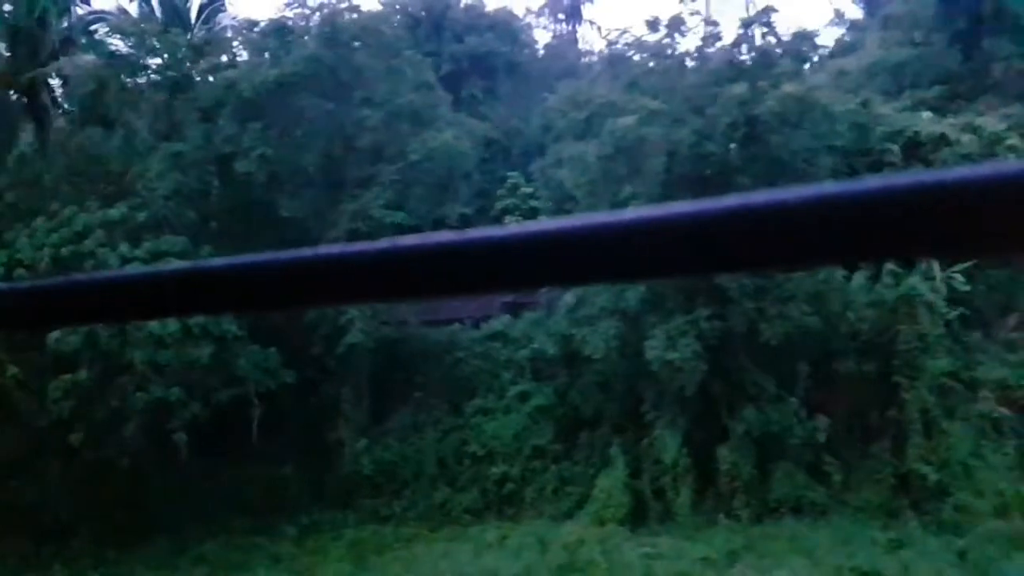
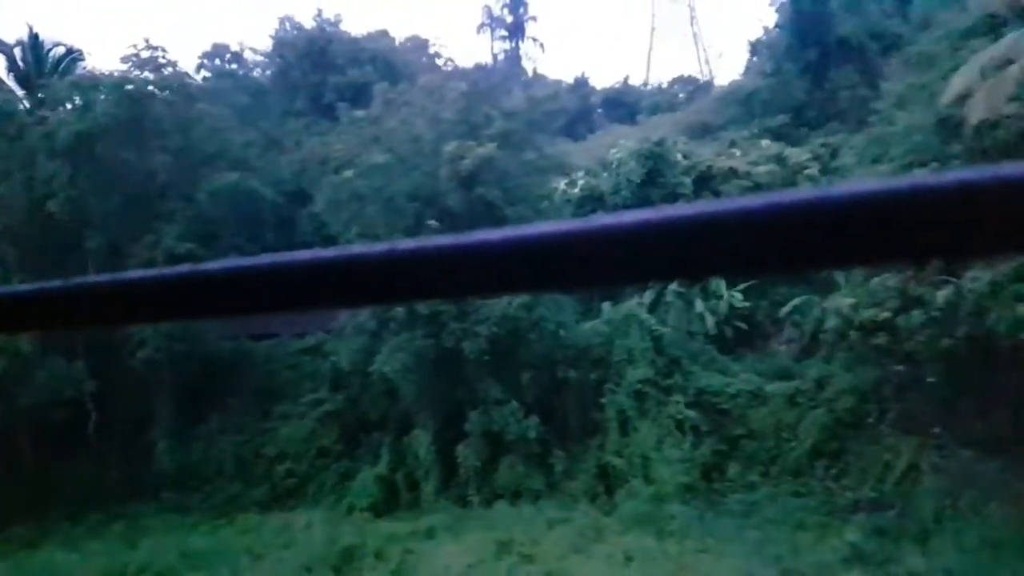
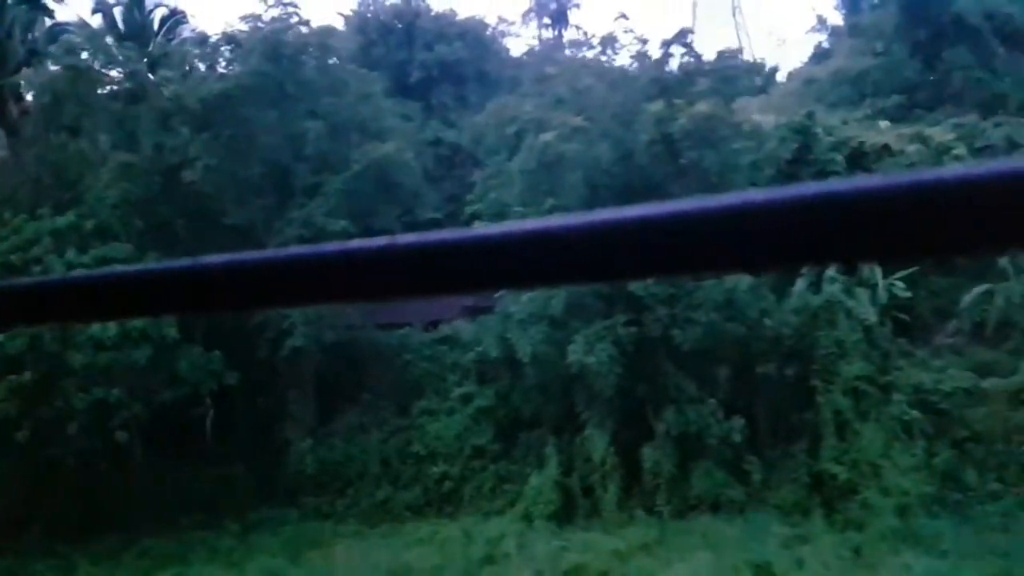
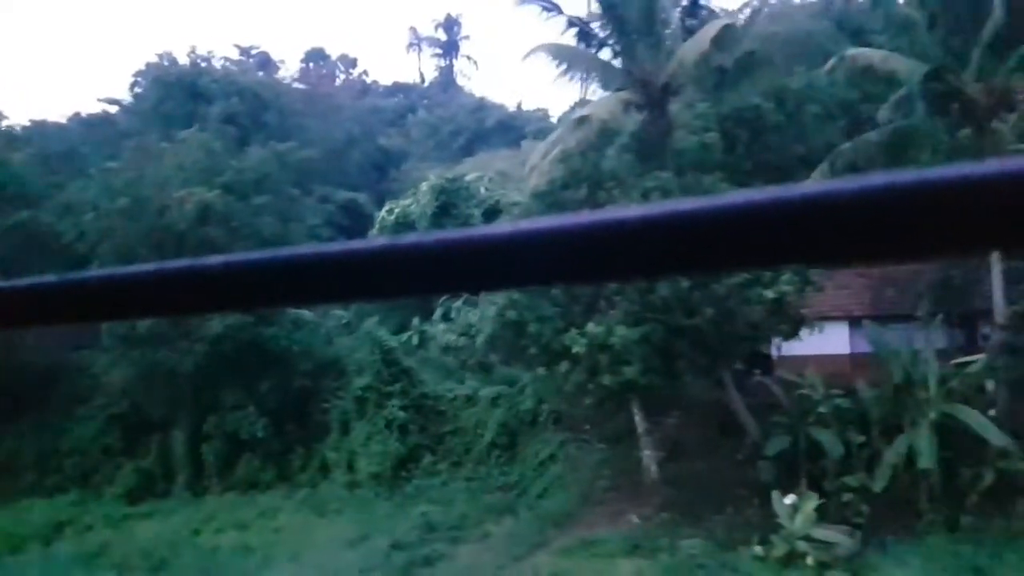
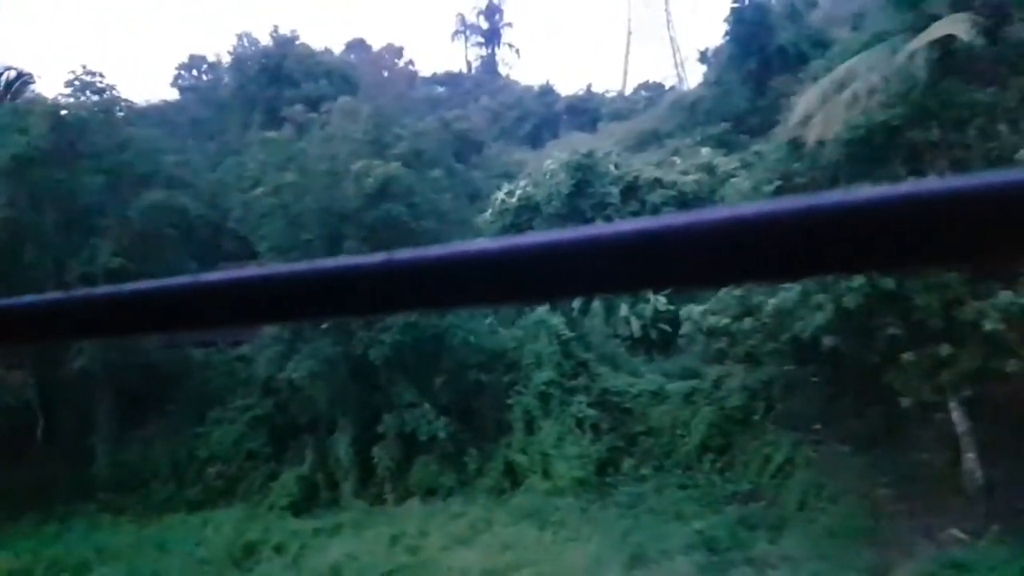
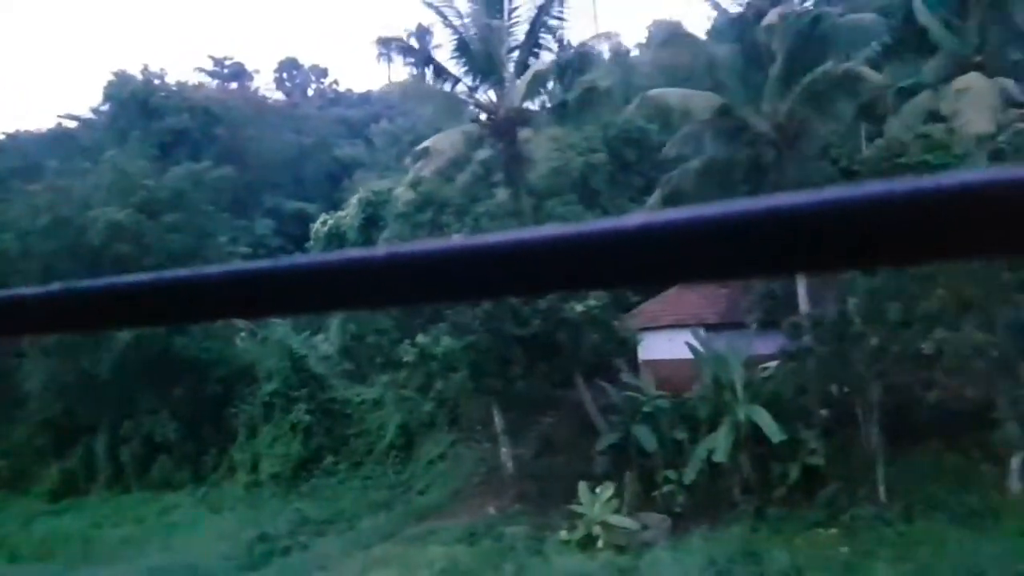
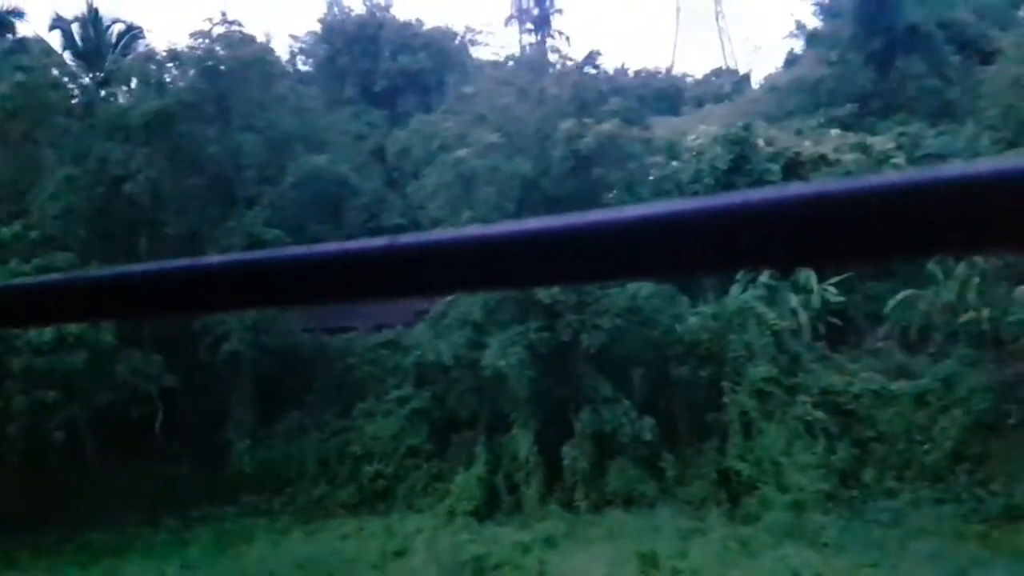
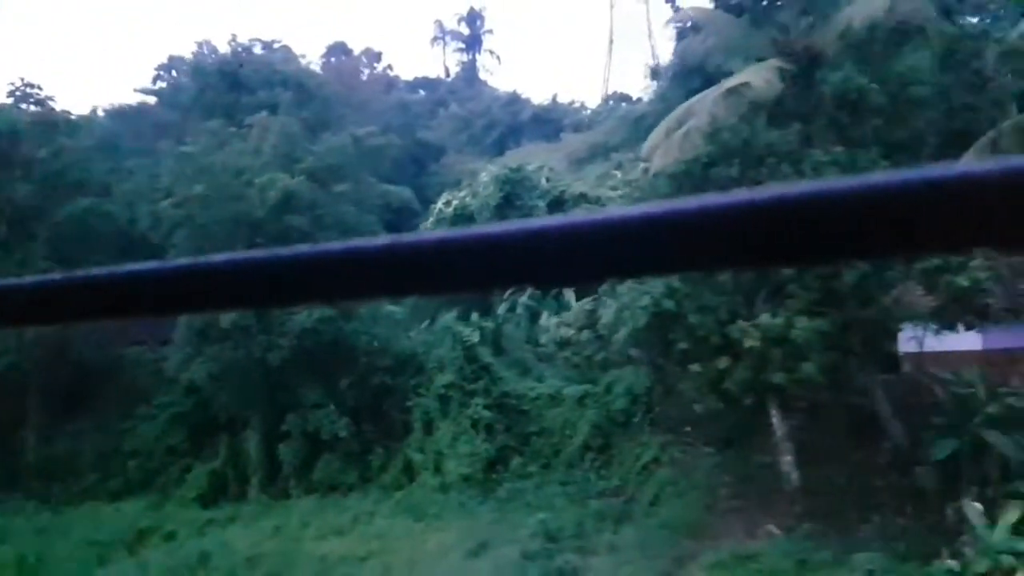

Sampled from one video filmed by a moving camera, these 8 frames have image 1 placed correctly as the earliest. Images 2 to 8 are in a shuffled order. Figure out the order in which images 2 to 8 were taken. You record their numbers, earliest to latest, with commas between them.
3, 7, 2, 5, 8, 4, 6
